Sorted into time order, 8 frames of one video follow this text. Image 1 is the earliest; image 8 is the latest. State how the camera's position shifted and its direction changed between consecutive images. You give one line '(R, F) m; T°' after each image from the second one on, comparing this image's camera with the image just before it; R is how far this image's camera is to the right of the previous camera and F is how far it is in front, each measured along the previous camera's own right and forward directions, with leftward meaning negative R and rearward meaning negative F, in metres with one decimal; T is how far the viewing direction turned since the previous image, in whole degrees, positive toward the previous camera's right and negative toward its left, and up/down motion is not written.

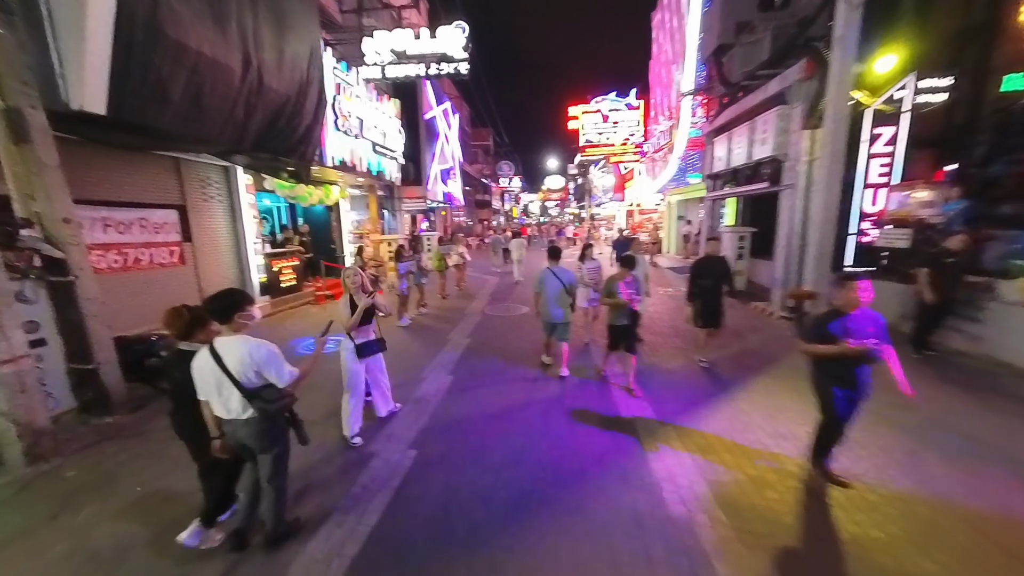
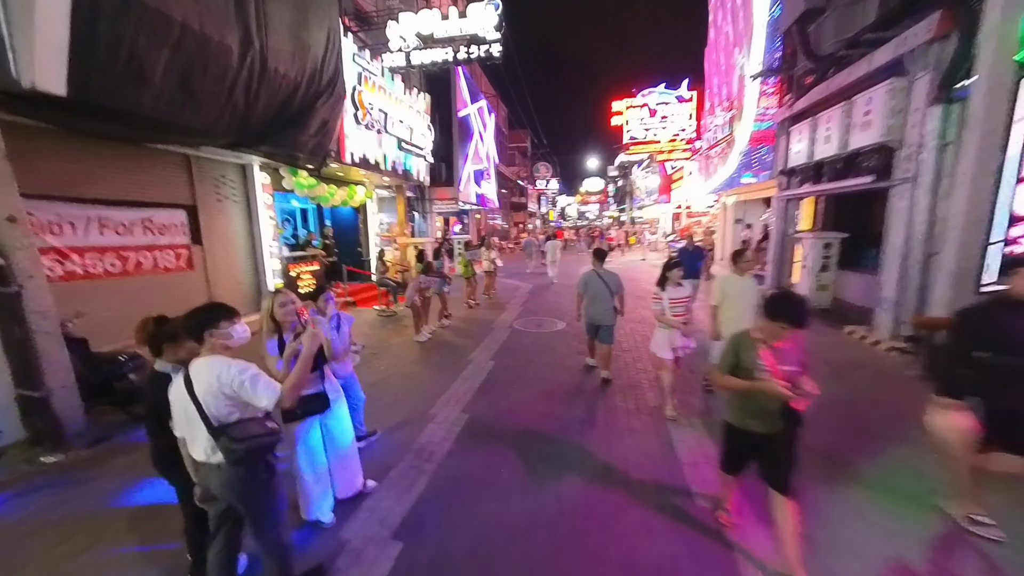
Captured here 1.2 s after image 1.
(0.0, +1.3) m; -6°
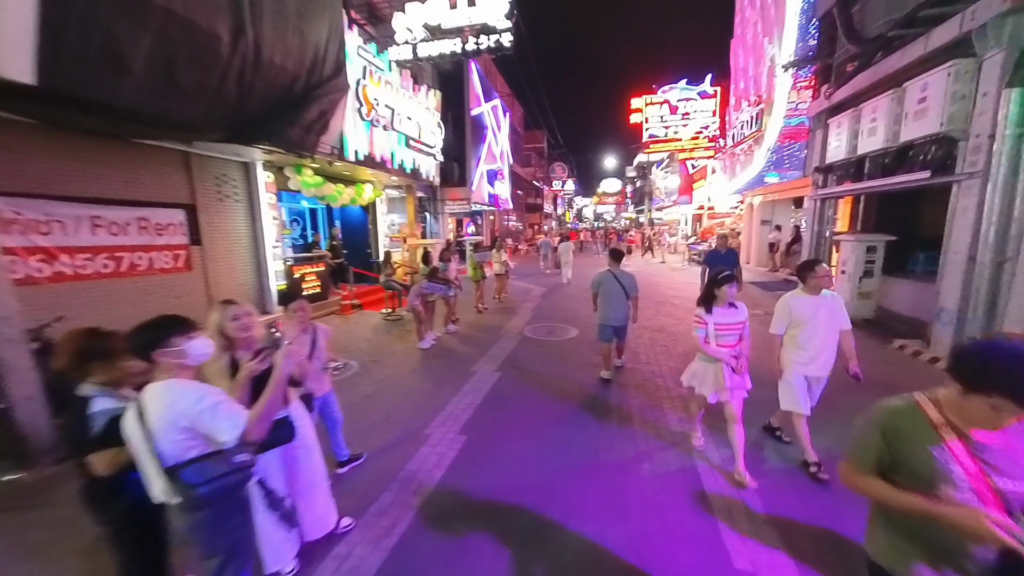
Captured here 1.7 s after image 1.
(+0.1, +0.6) m; -2°
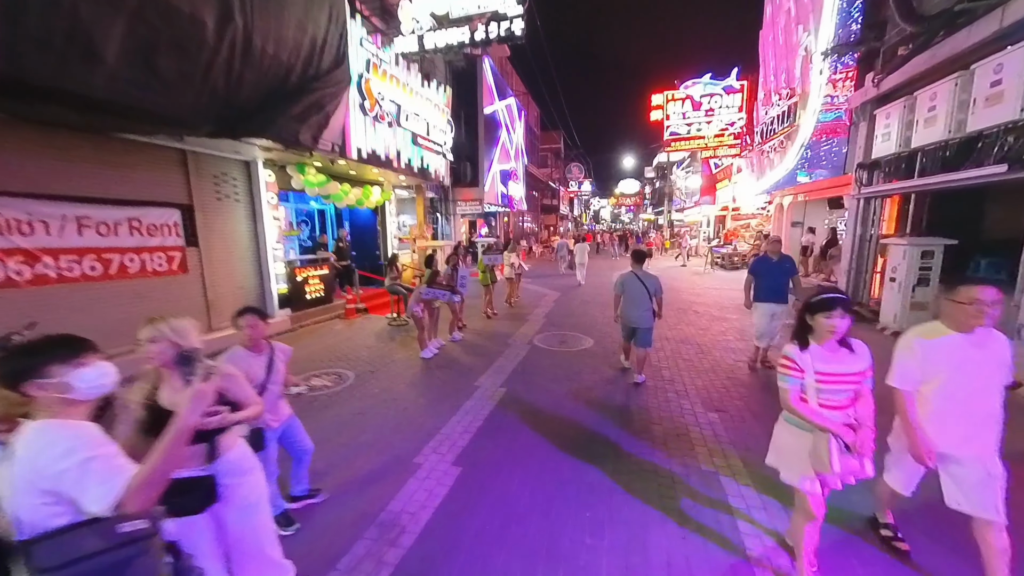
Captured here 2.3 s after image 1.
(+0.1, +0.6) m; -3°
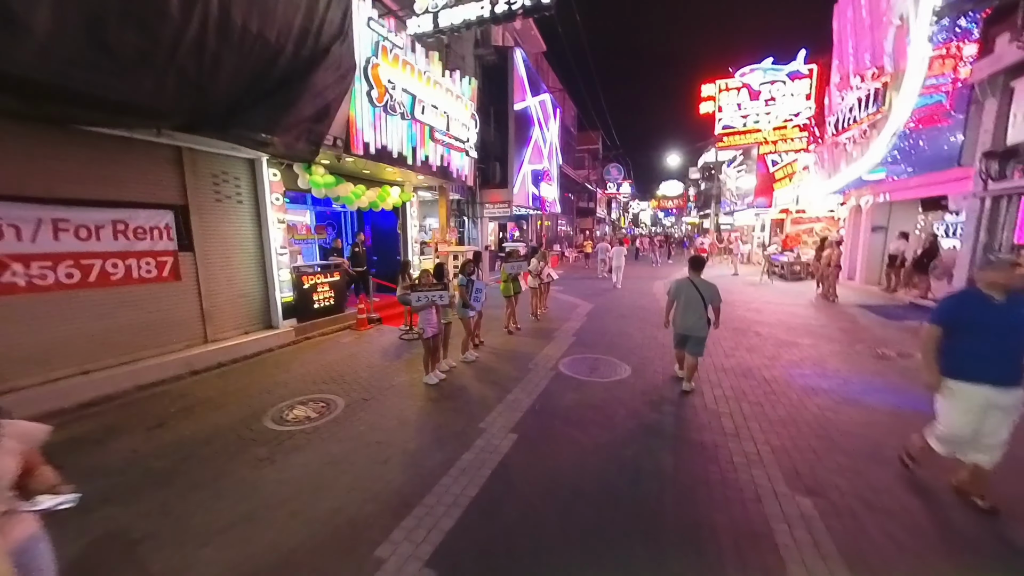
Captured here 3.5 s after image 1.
(+0.3, +1.2) m; -6°
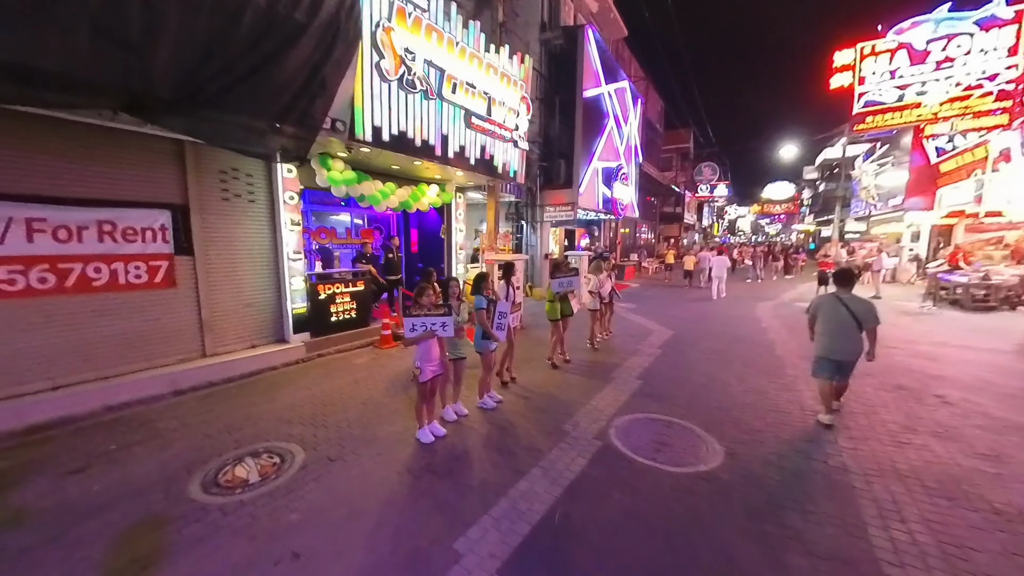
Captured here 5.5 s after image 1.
(+0.6, +2.0) m; -12°
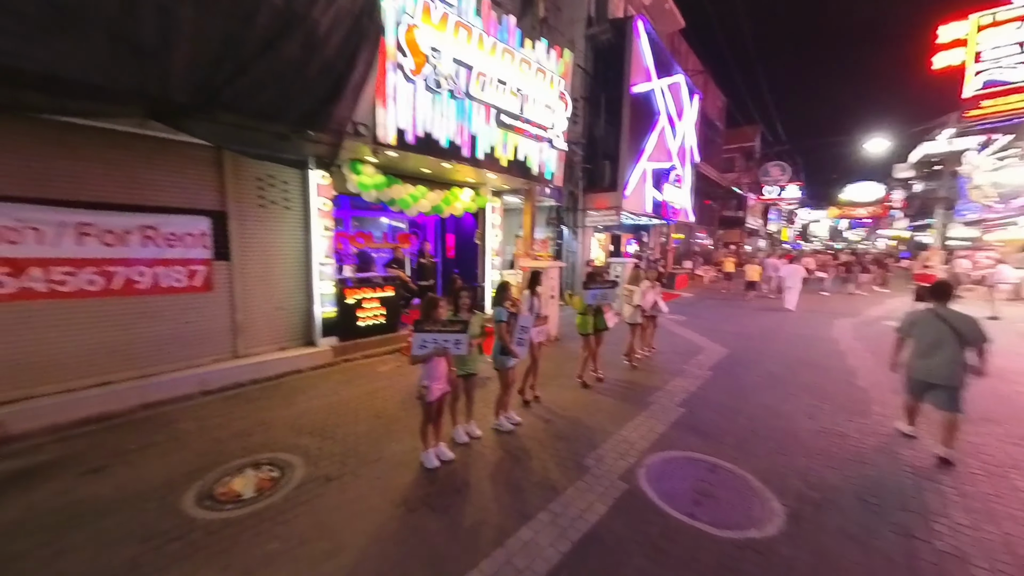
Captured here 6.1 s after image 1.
(+0.4, +0.5) m; -8°
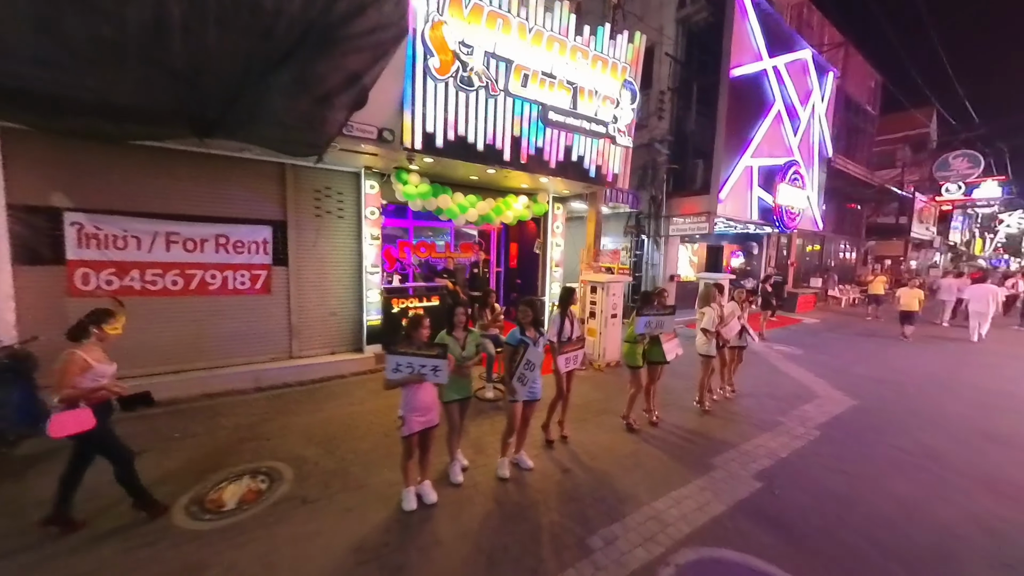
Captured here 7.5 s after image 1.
(+1.0, +0.9) m; -15°
